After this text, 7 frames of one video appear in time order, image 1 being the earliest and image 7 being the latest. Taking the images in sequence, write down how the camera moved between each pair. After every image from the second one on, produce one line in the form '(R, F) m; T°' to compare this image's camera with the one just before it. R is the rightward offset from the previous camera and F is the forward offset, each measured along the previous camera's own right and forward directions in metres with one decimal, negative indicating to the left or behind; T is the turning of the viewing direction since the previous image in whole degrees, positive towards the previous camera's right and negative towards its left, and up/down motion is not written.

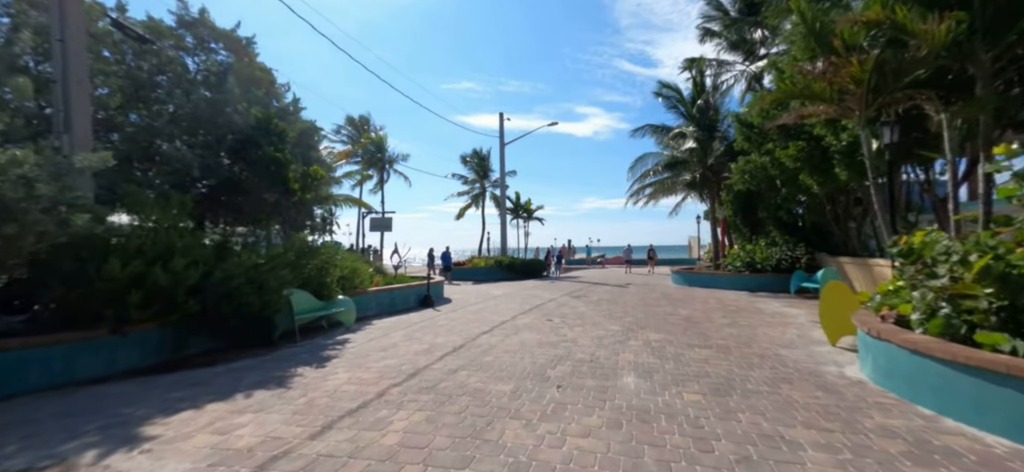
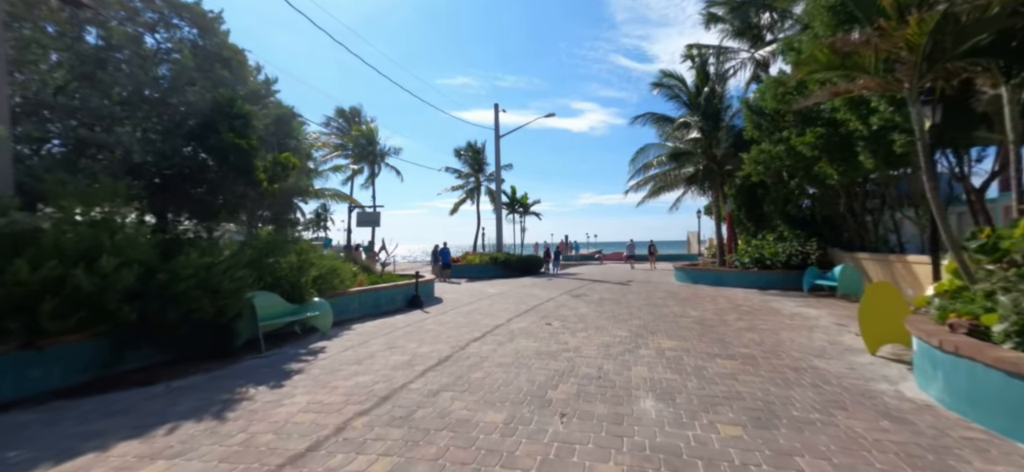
(0.0, +0.9) m; 0°
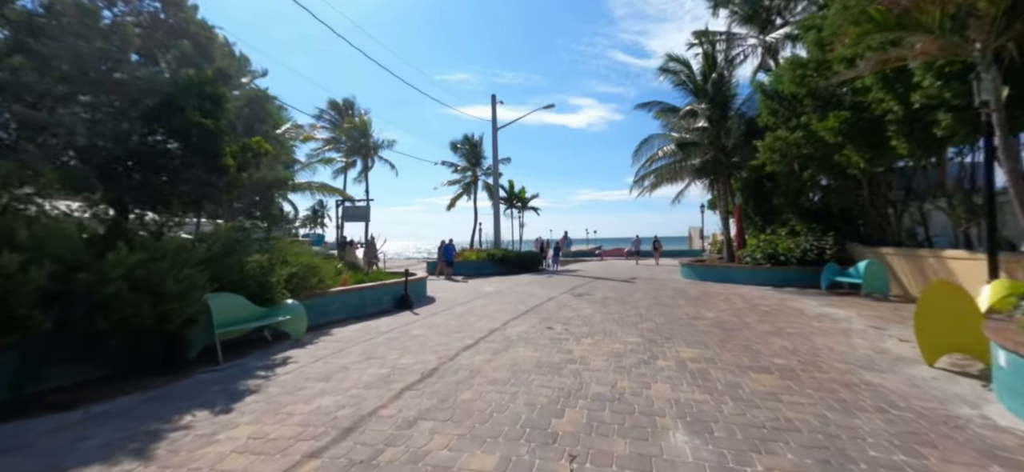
(0.0, +0.9) m; 0°
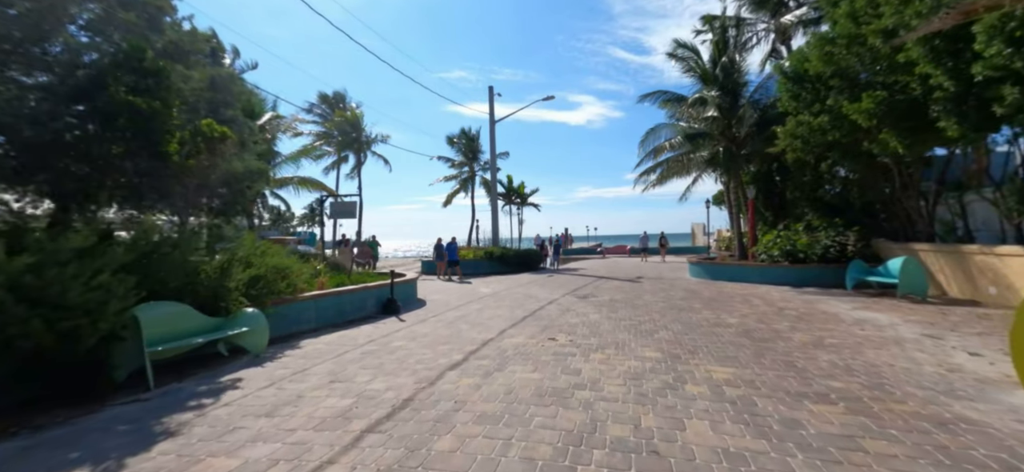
(+0.1, +1.0) m; 0°
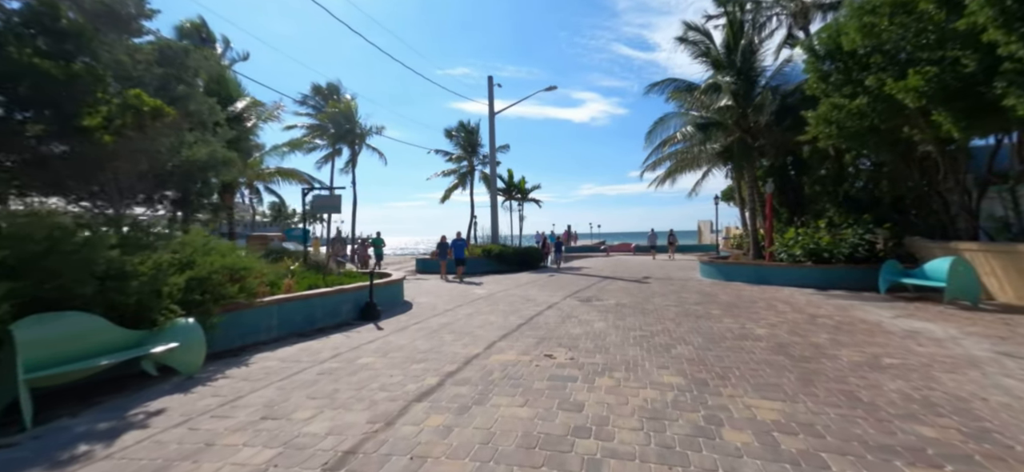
(+0.2, +1.1) m; 0°
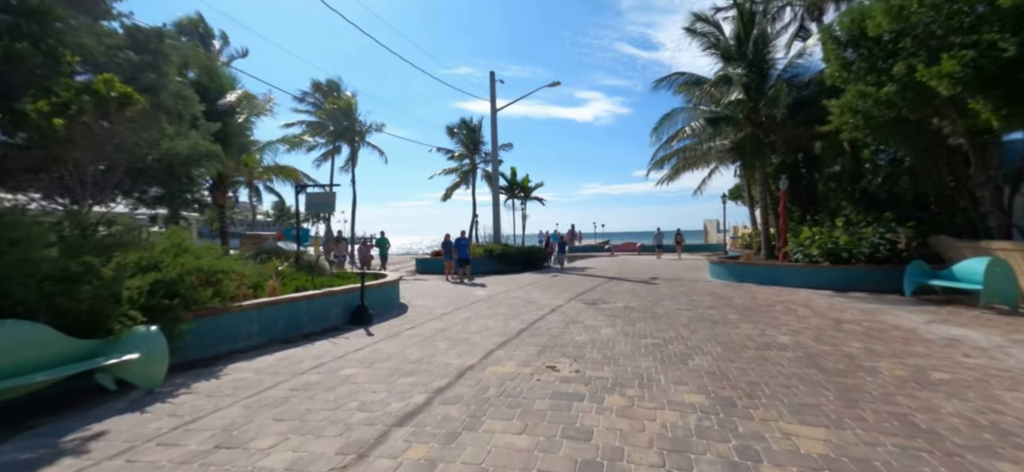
(+0.1, +0.5) m; -1°
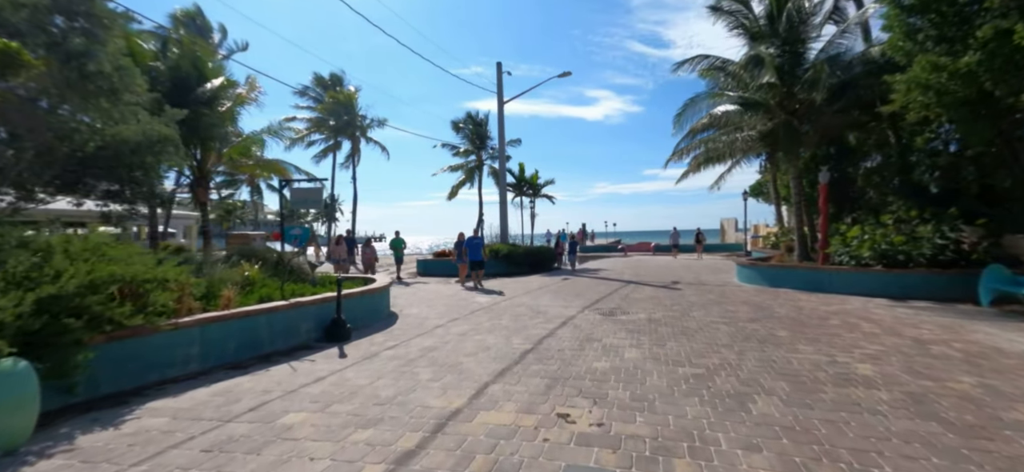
(+0.1, +1.3) m; -1°
